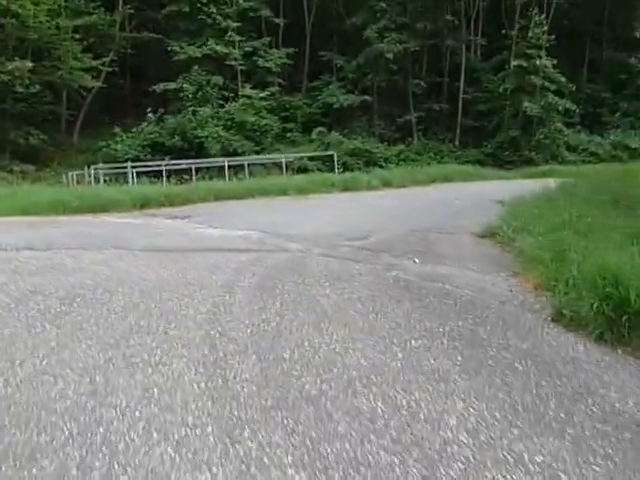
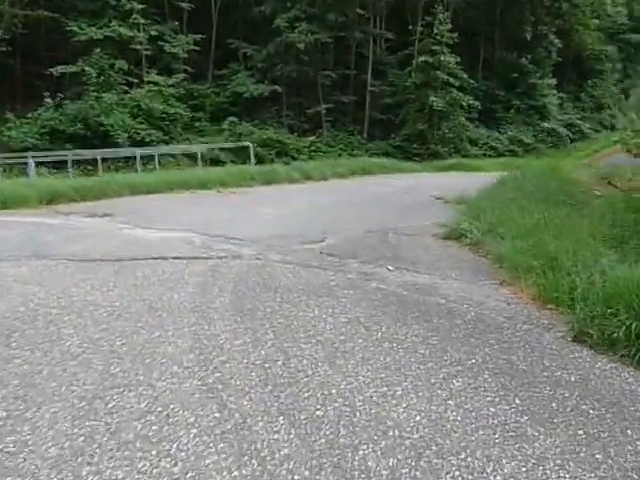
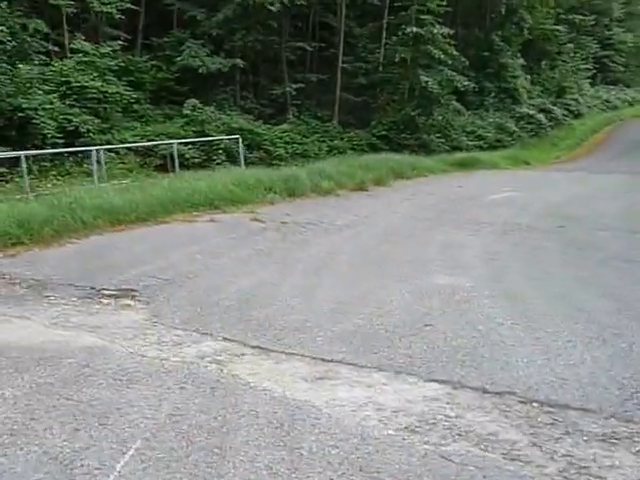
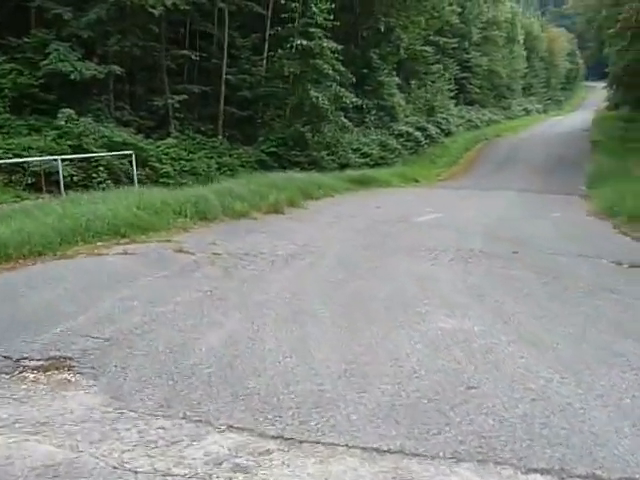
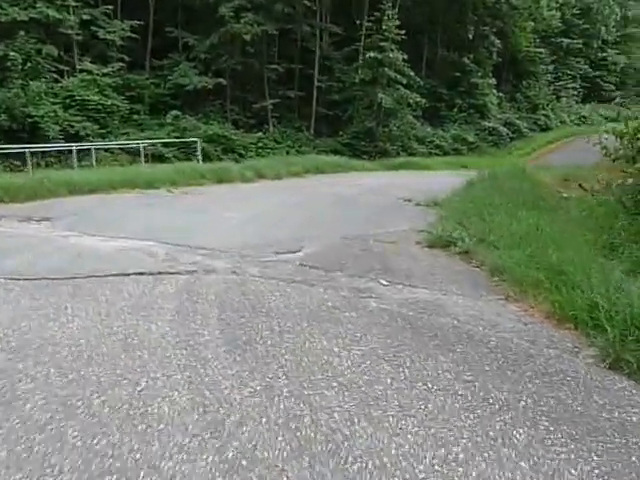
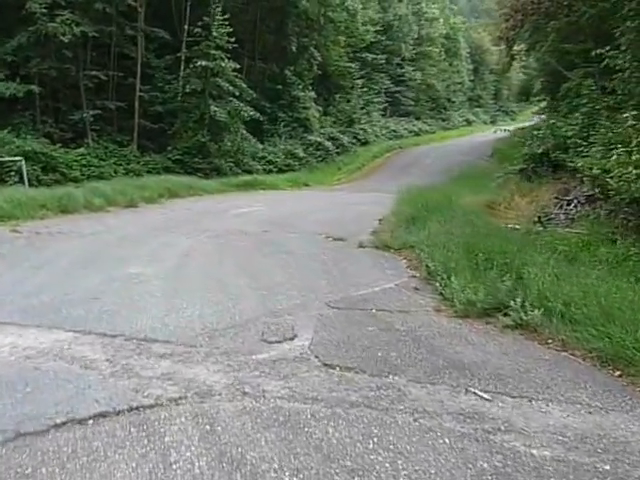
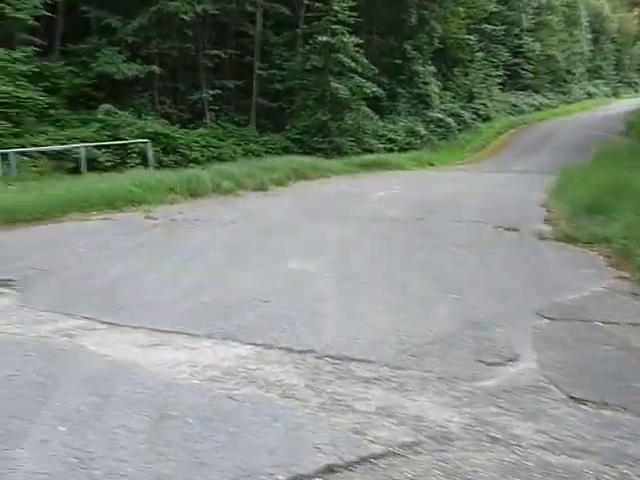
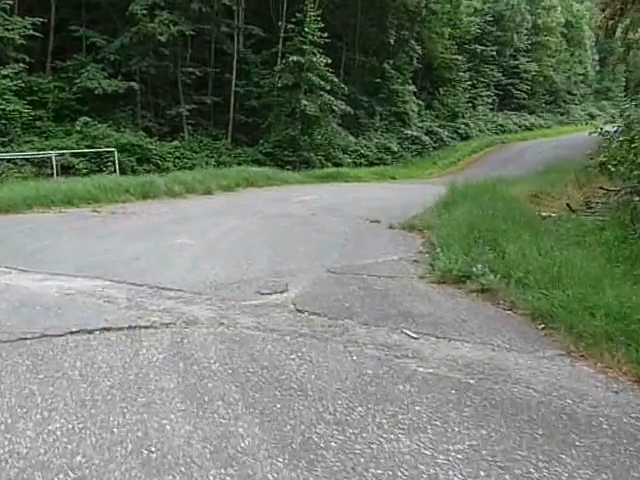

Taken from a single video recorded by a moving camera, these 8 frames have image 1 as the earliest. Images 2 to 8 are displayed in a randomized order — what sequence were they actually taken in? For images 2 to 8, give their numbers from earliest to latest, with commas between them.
2, 5, 8, 6, 7, 3, 4
